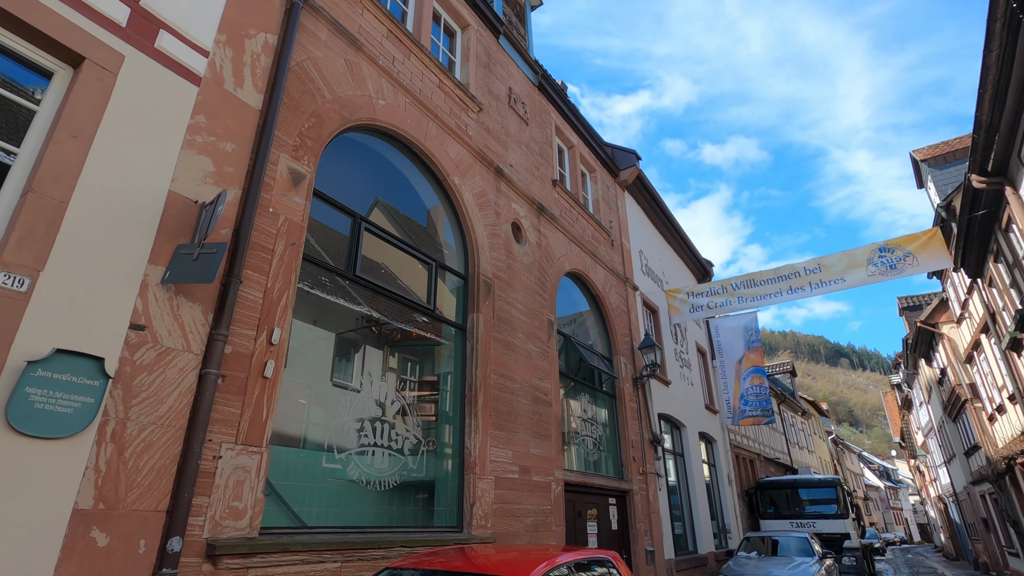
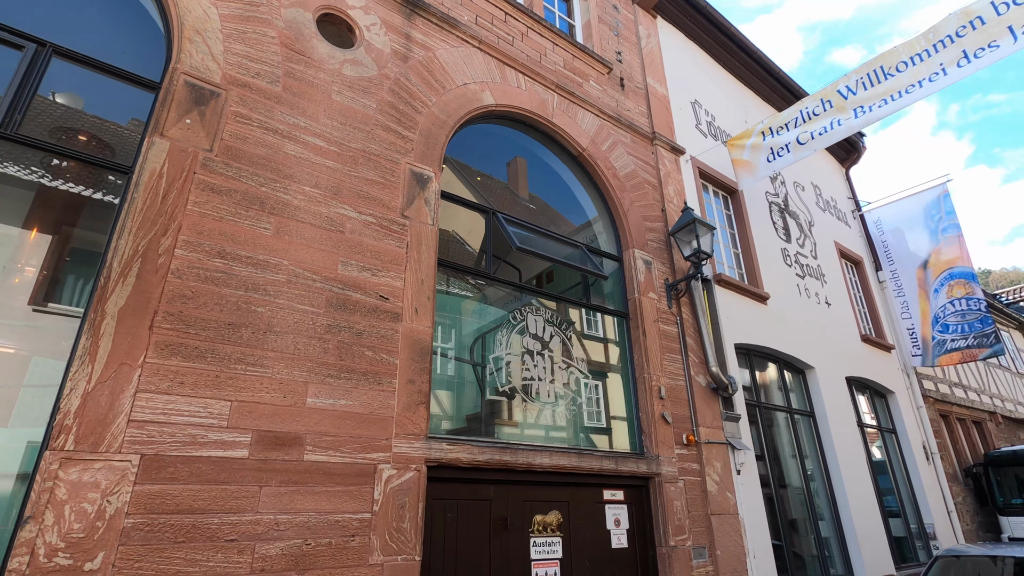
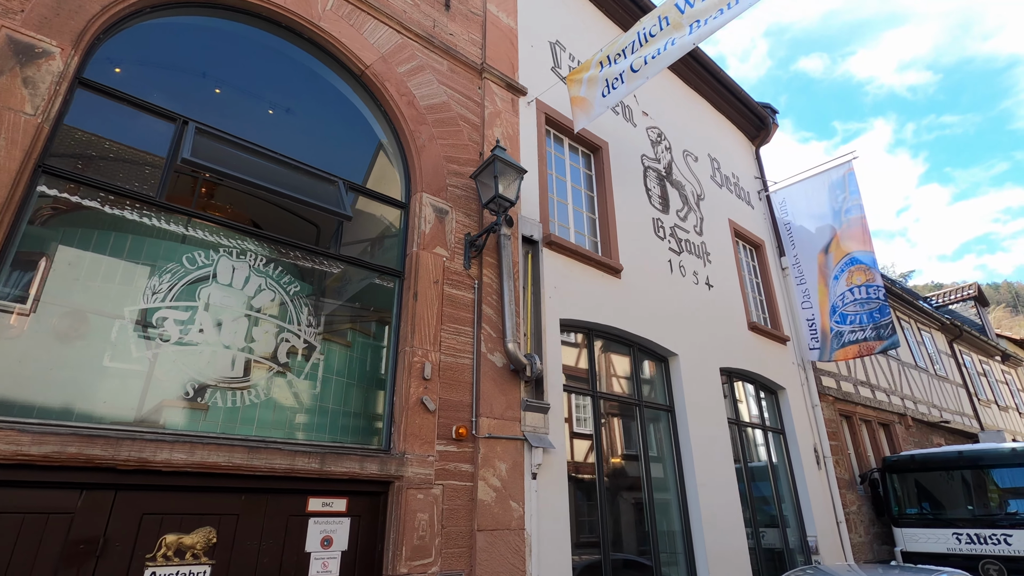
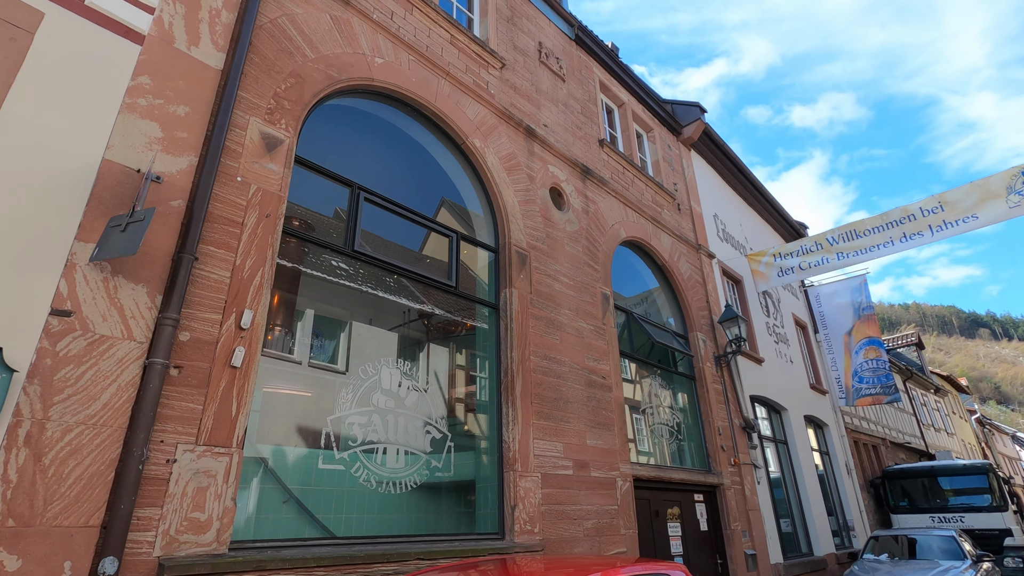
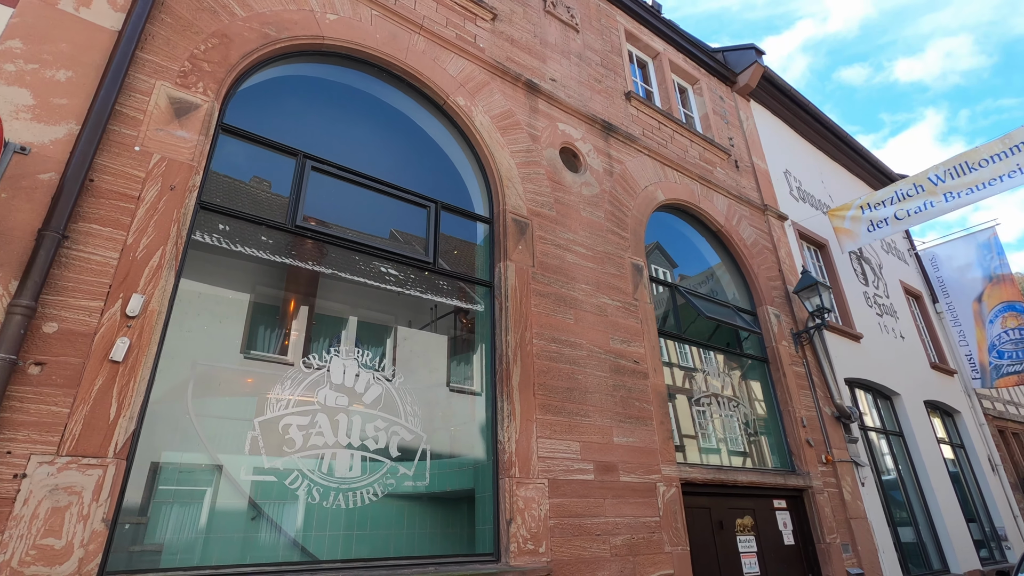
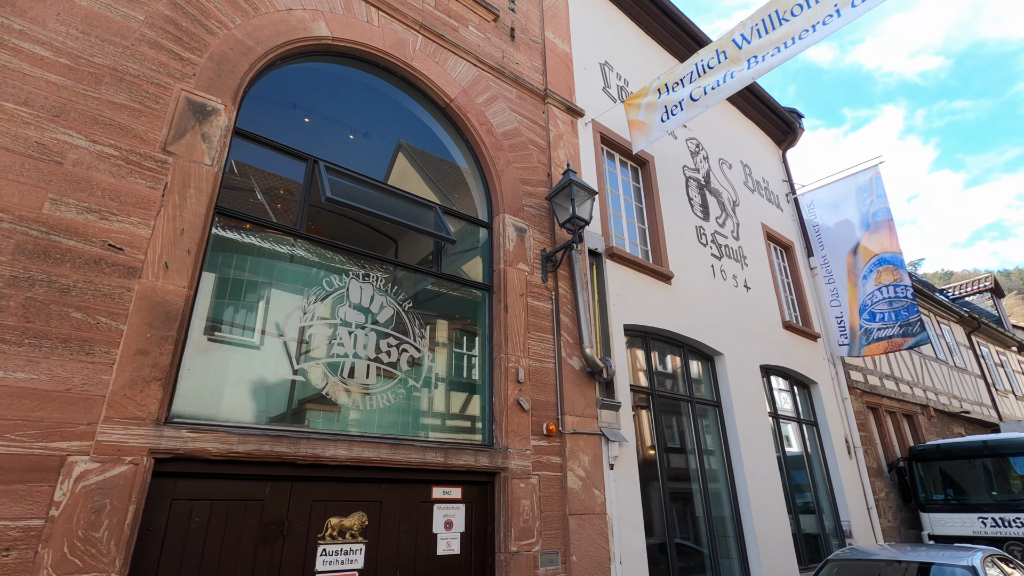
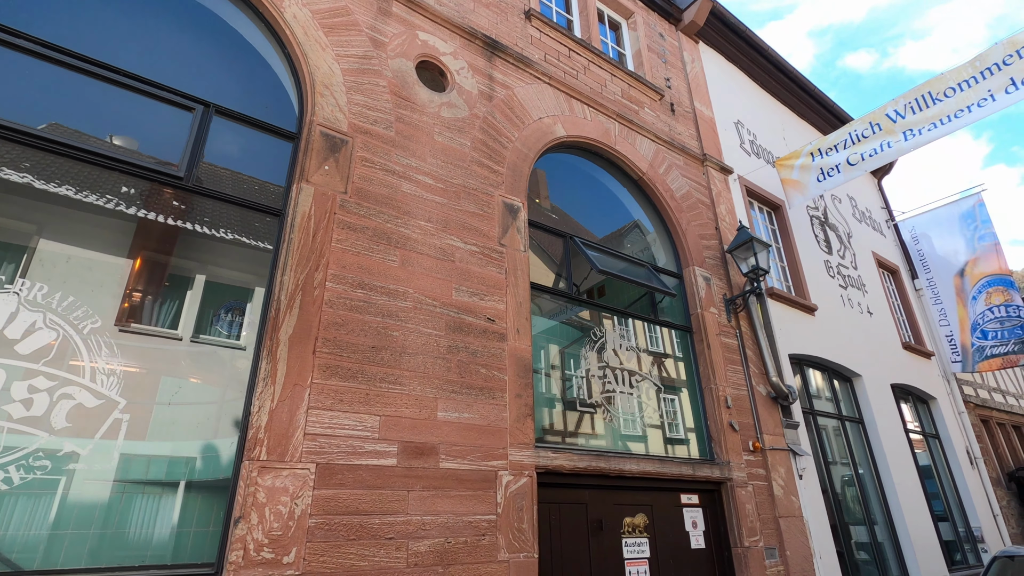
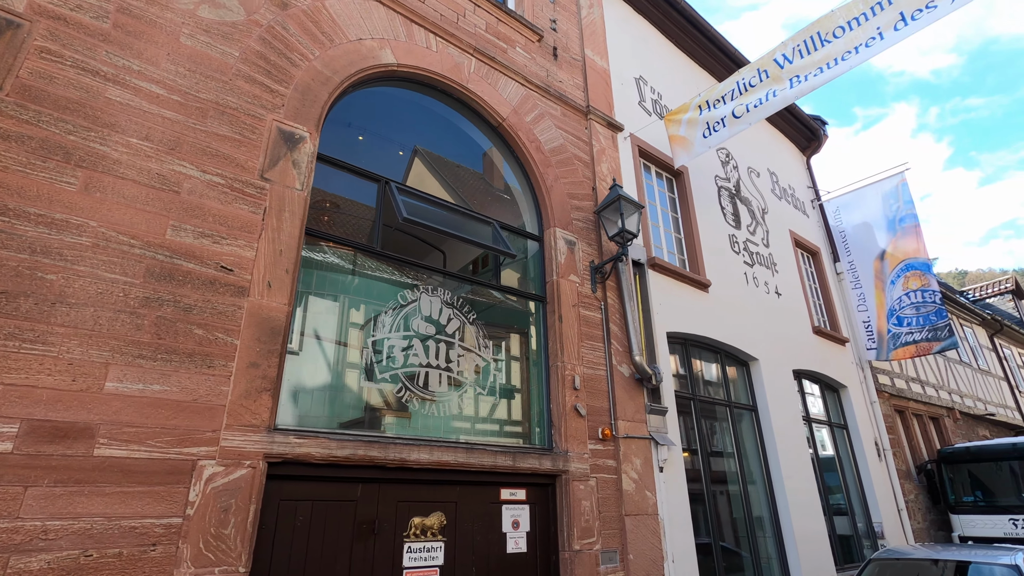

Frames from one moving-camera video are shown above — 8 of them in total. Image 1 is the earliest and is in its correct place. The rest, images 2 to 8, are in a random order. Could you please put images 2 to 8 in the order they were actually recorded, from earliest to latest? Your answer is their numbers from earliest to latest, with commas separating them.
4, 5, 7, 2, 8, 6, 3
